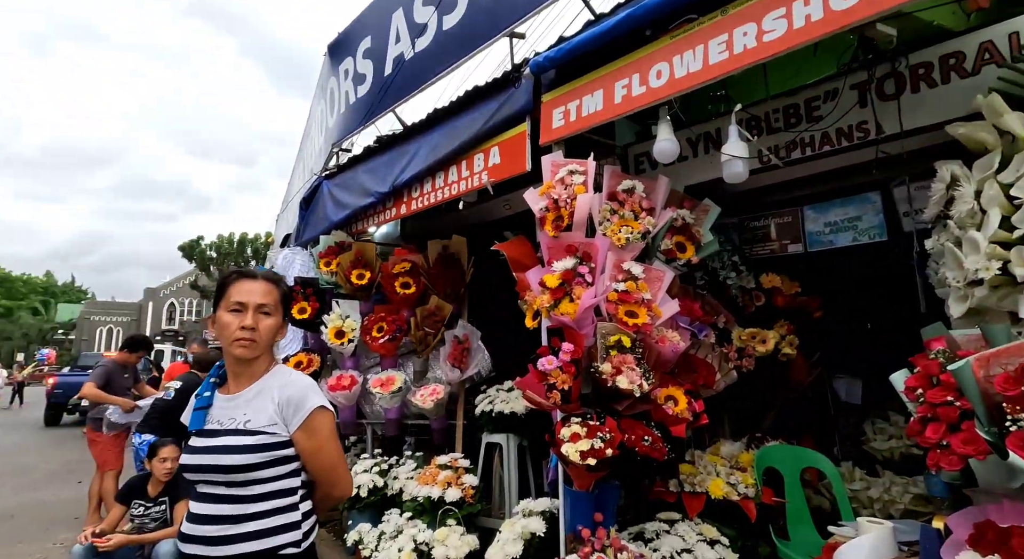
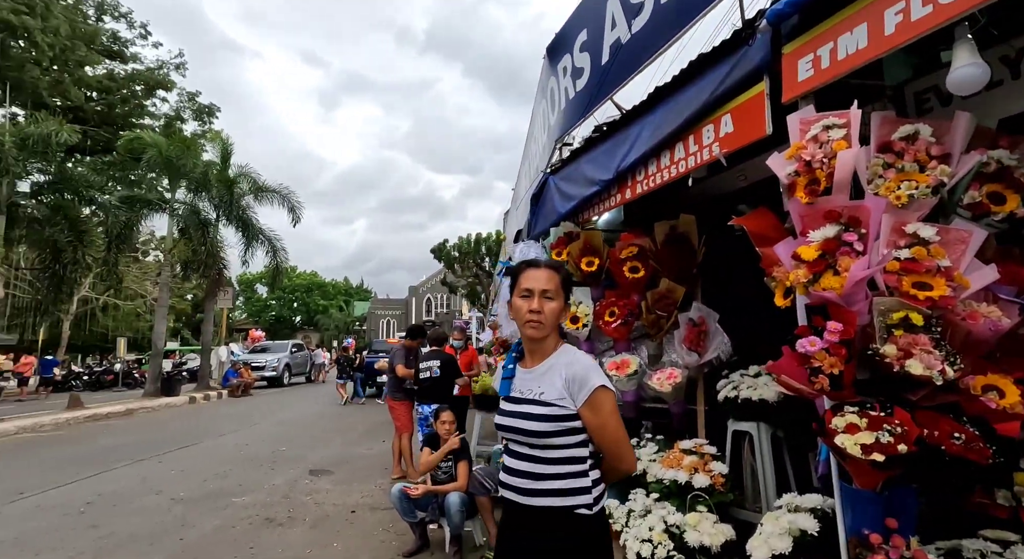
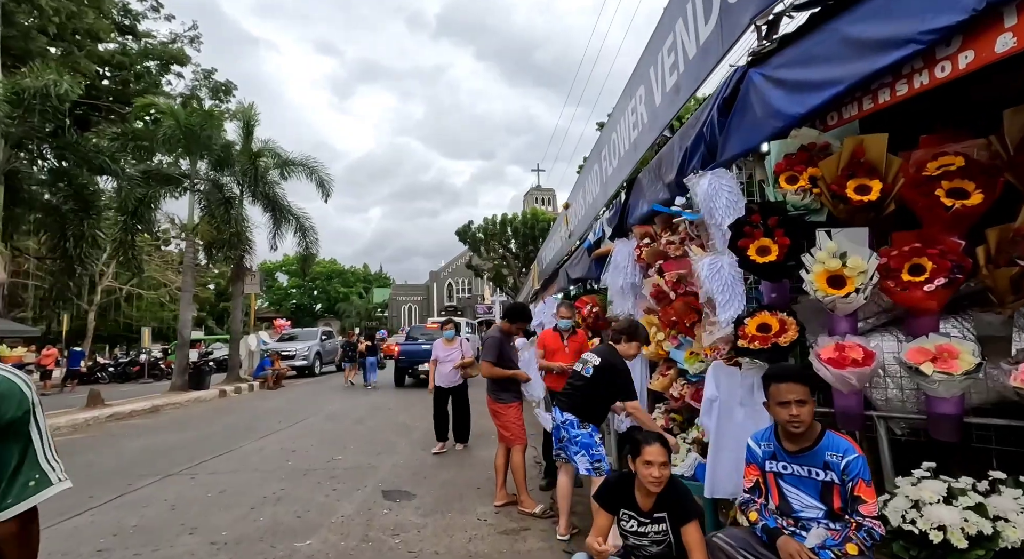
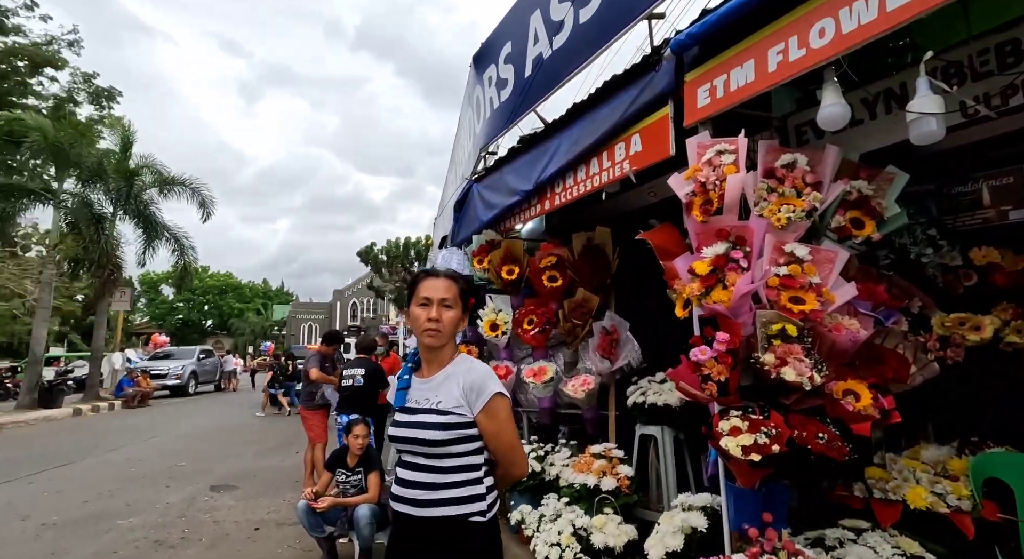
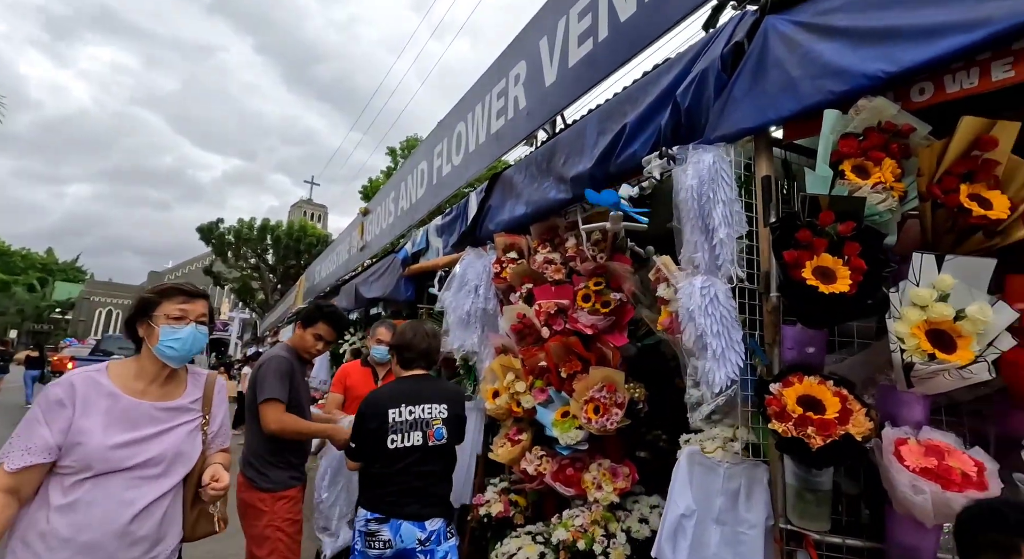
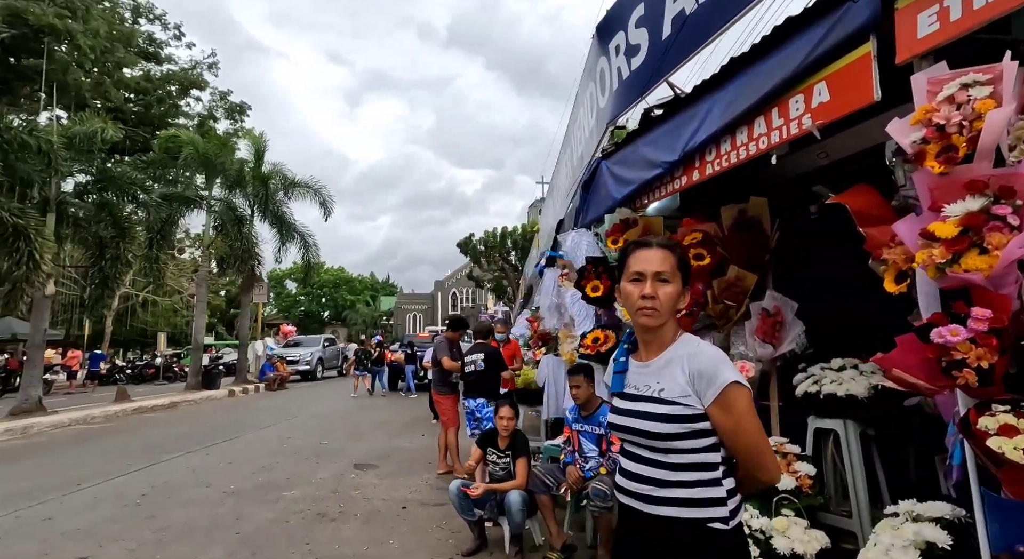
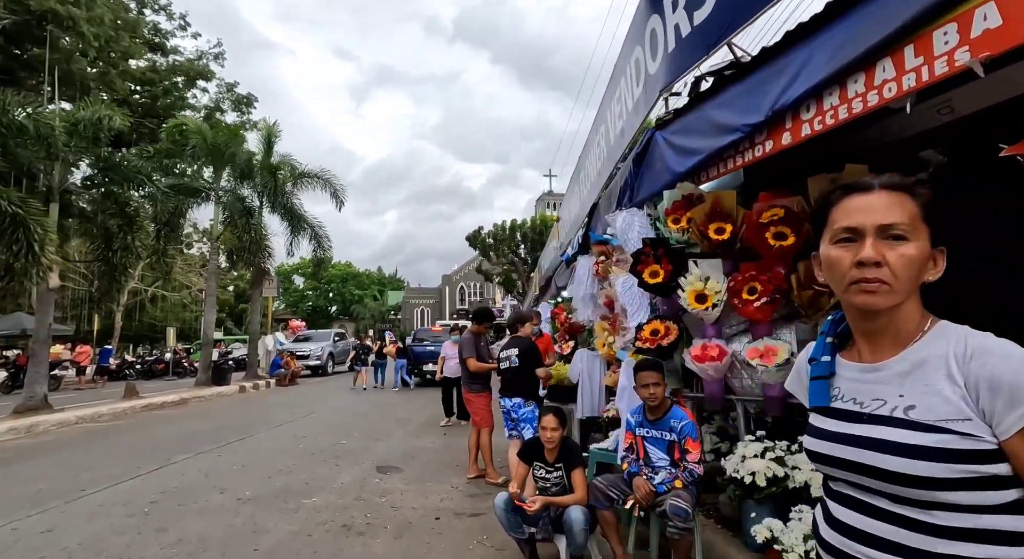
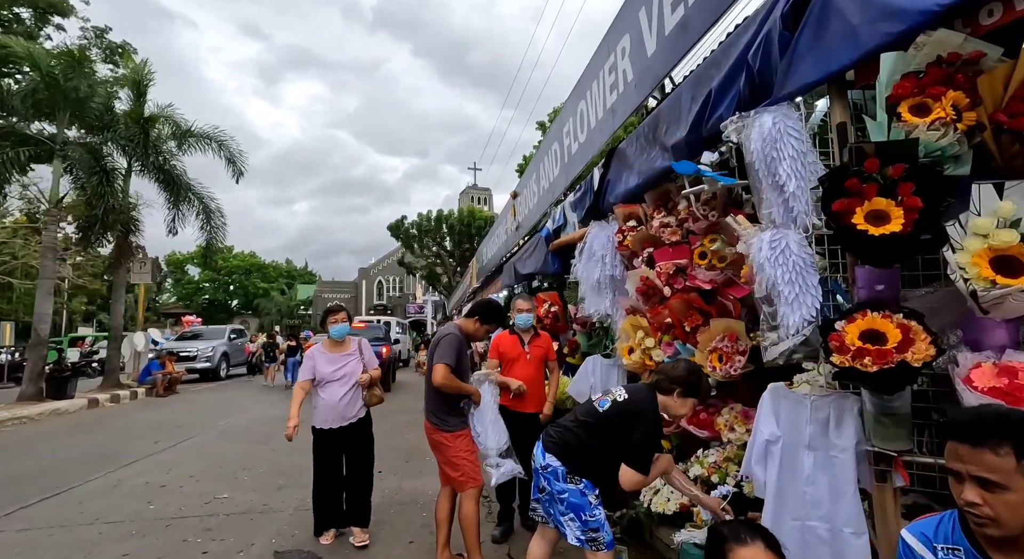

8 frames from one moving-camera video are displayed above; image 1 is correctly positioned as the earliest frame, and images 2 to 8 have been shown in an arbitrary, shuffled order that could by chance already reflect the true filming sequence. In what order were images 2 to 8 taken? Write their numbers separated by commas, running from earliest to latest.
4, 2, 6, 7, 3, 8, 5
